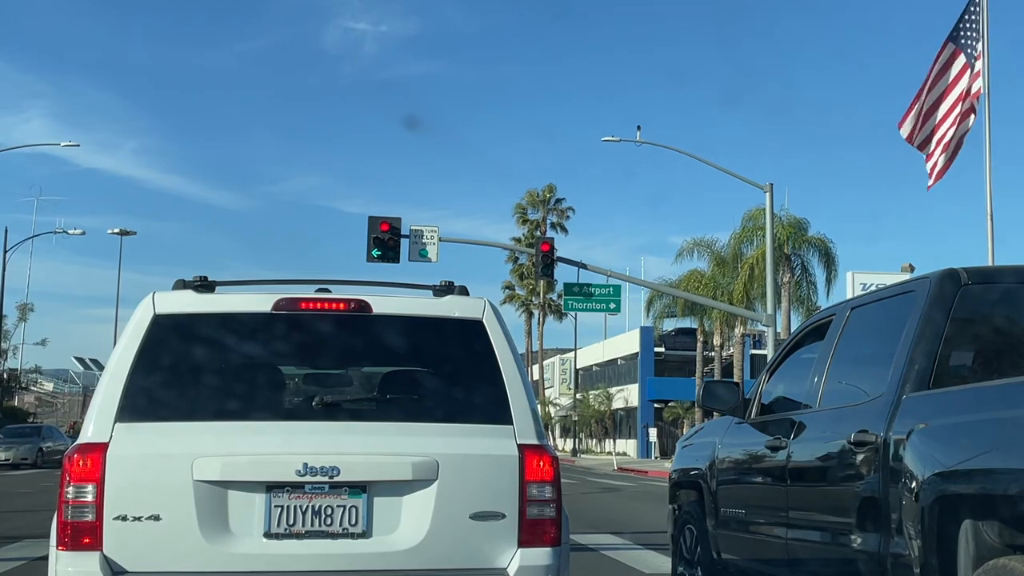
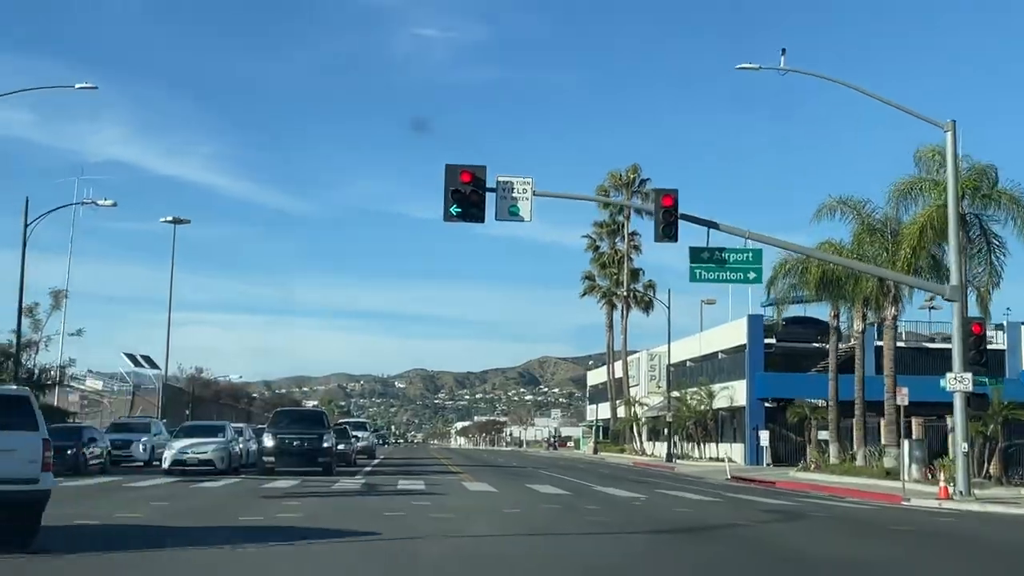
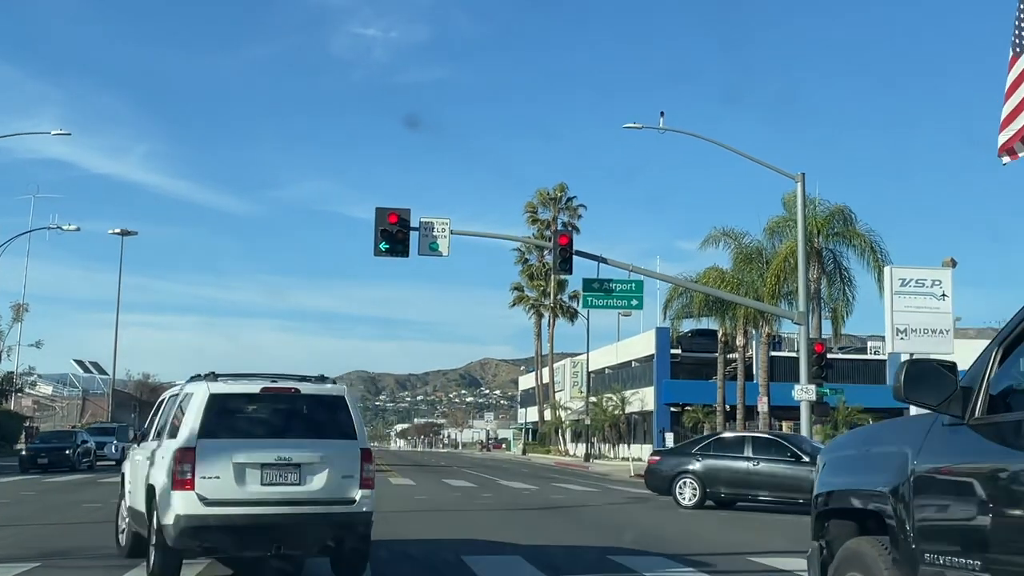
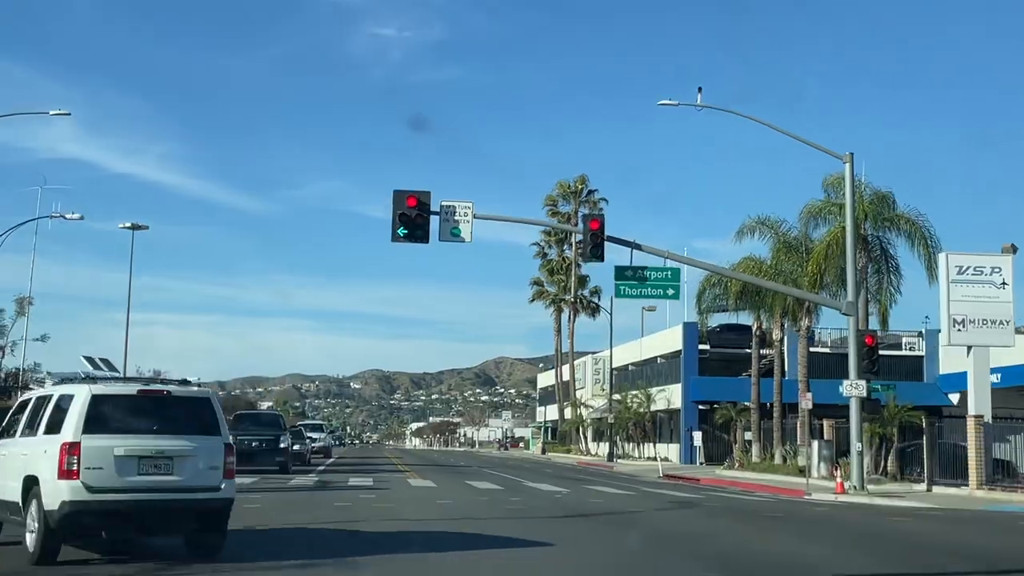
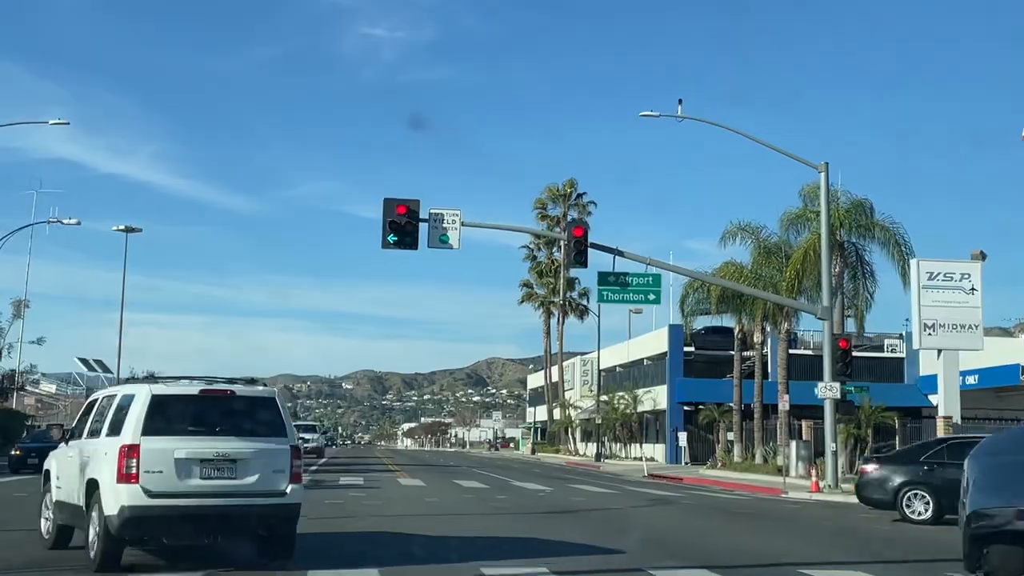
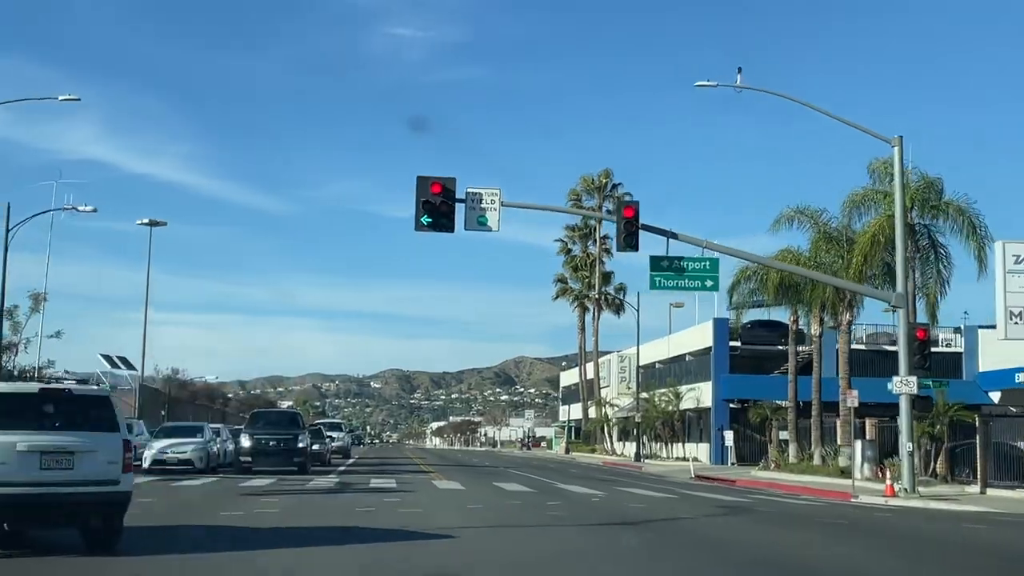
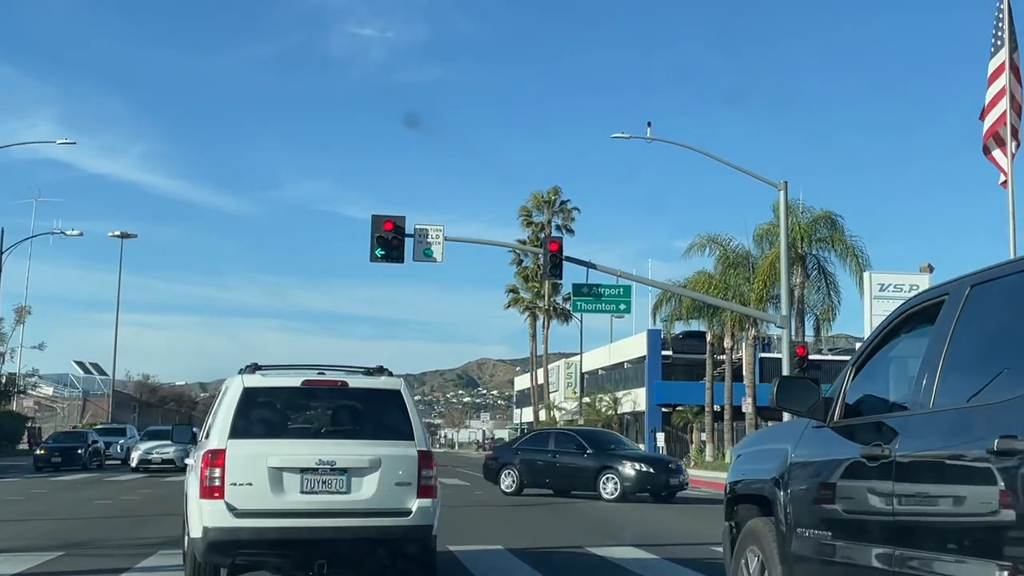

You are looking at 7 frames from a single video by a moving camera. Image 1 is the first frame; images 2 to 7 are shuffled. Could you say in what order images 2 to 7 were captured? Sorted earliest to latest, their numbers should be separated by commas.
7, 3, 5, 4, 6, 2
